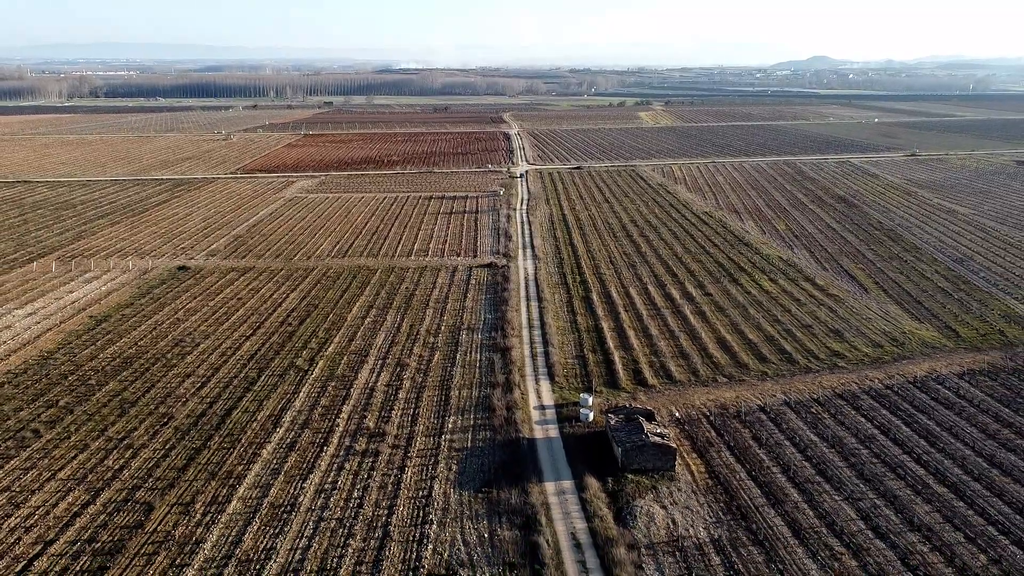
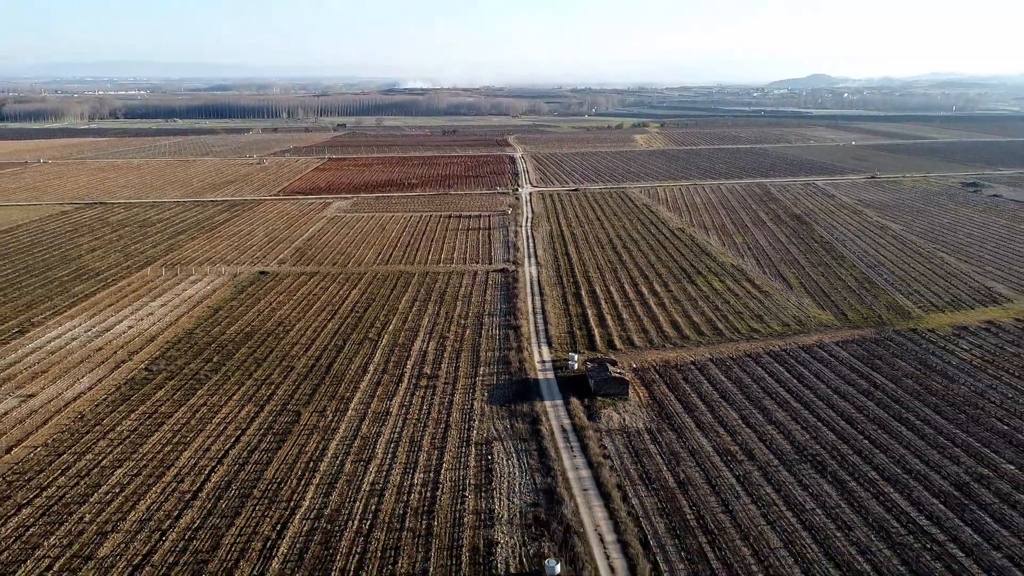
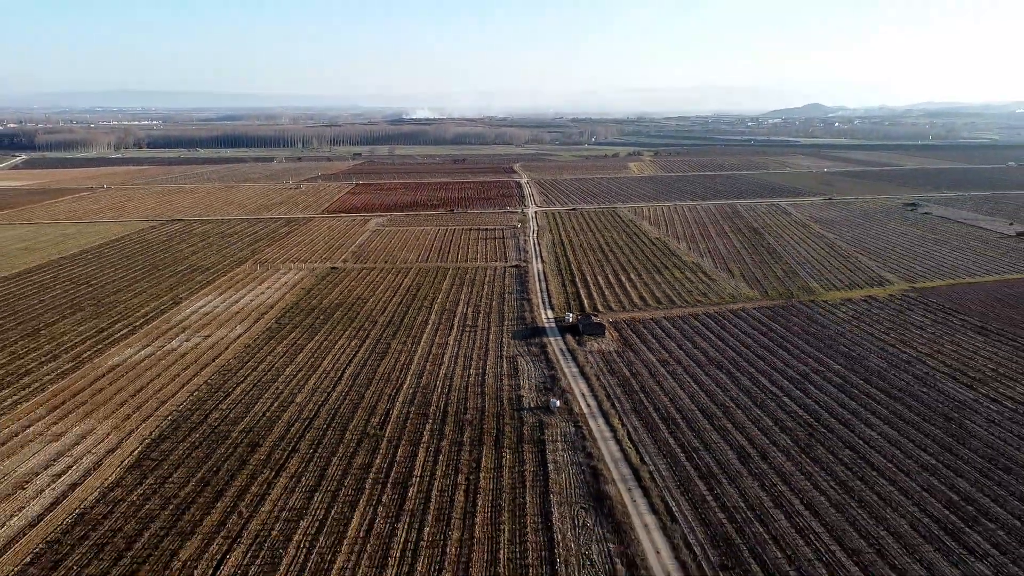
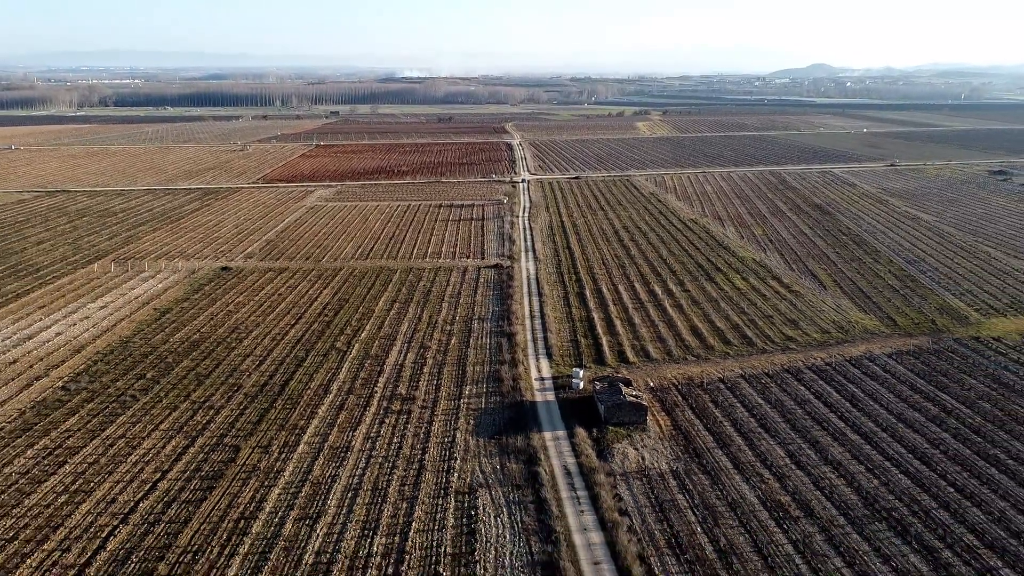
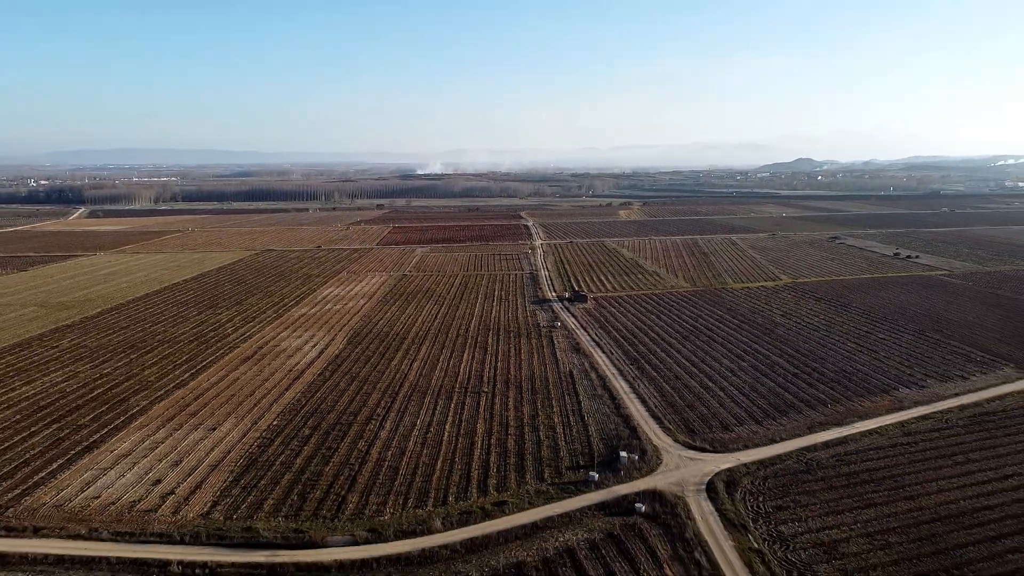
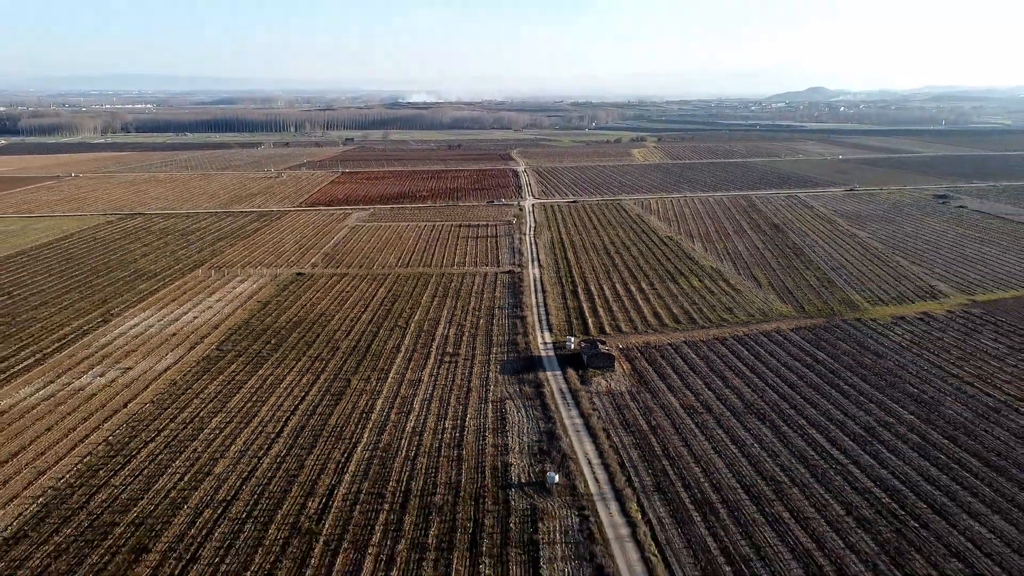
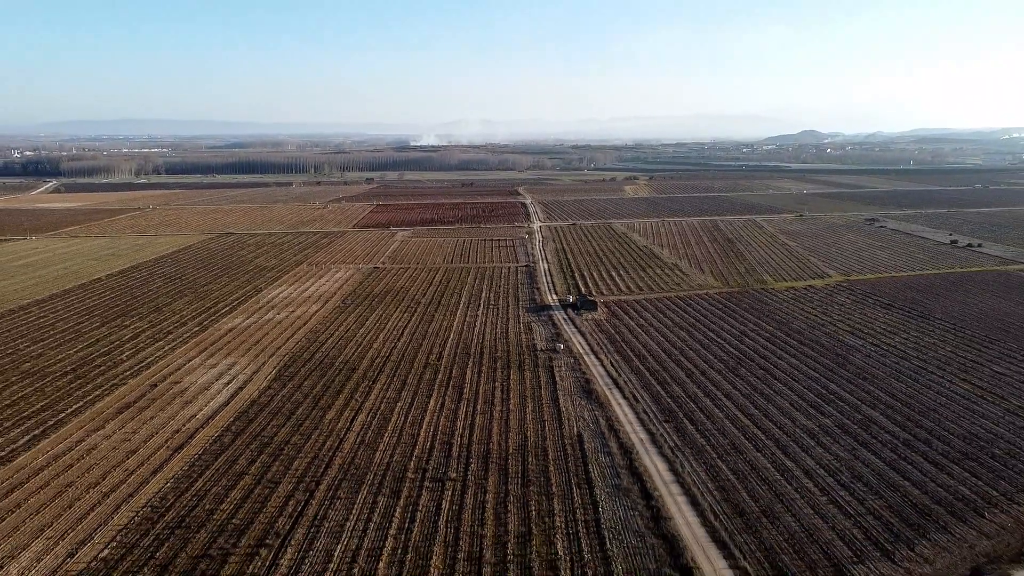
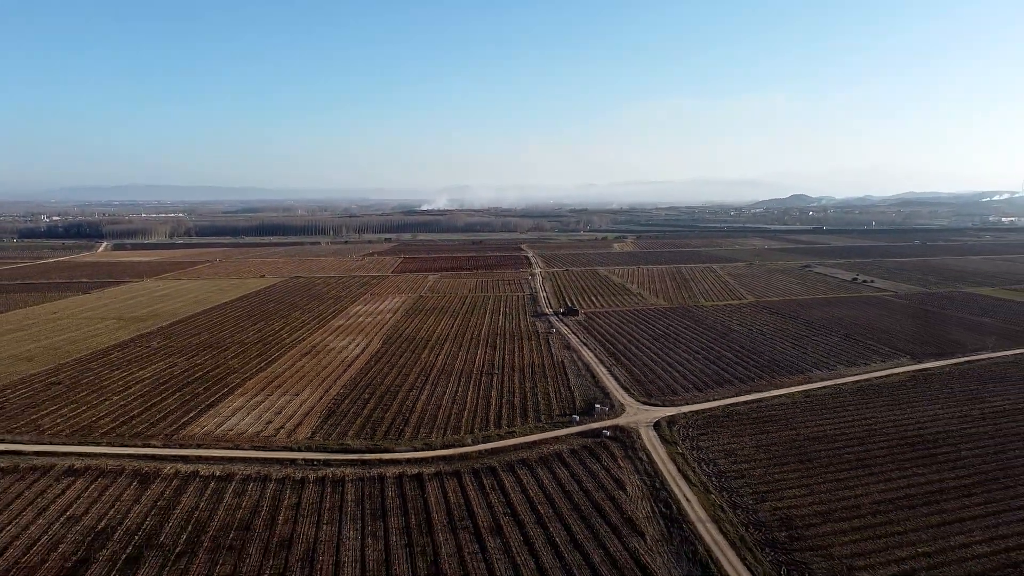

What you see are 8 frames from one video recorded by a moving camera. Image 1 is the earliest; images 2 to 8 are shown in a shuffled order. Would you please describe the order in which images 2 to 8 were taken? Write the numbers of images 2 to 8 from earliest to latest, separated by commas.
4, 2, 6, 3, 7, 5, 8
